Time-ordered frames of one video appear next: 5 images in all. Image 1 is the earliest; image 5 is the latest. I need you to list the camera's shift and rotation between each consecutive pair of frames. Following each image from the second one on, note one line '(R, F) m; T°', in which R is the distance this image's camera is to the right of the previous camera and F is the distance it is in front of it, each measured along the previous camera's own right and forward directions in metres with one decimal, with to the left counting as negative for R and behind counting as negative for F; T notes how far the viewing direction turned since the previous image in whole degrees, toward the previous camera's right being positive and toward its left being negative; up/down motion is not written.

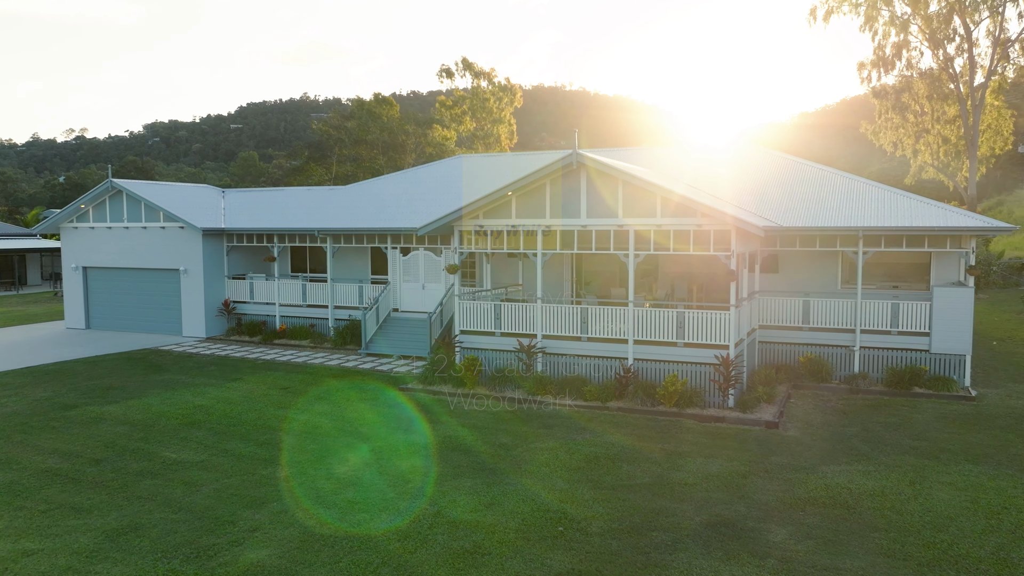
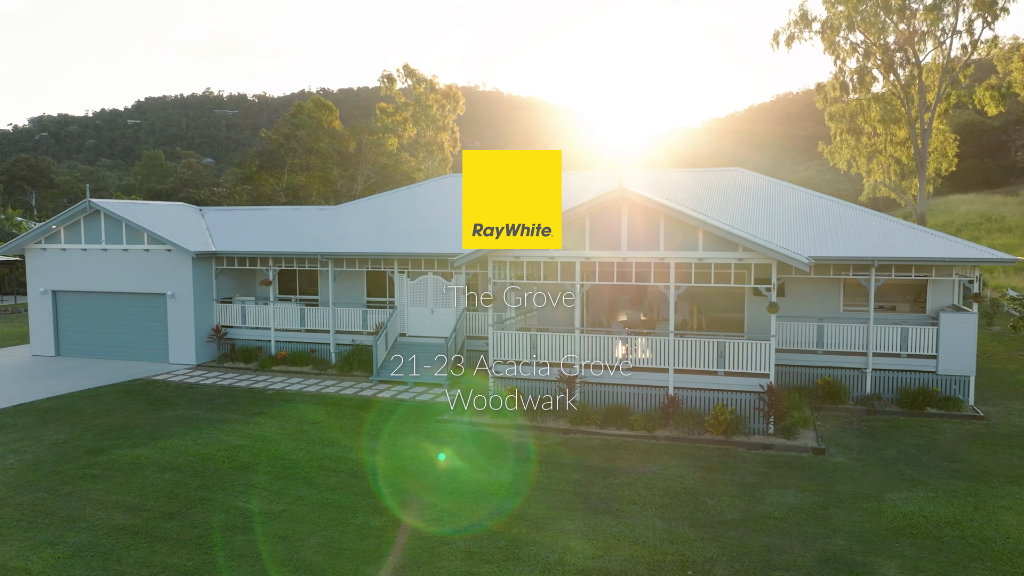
(-2.2, 0.0) m; +6°
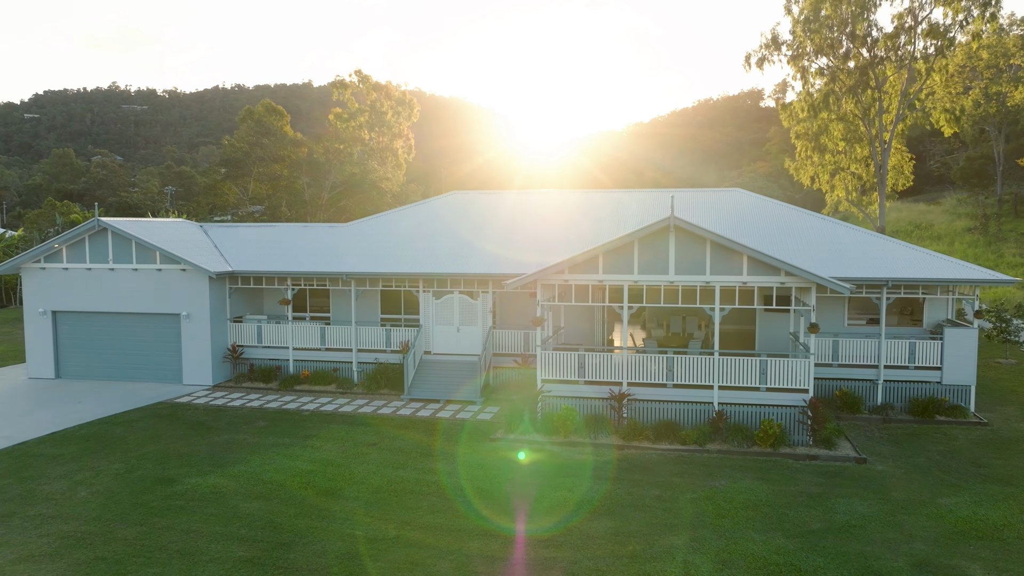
(-2.4, -0.5) m; +6°
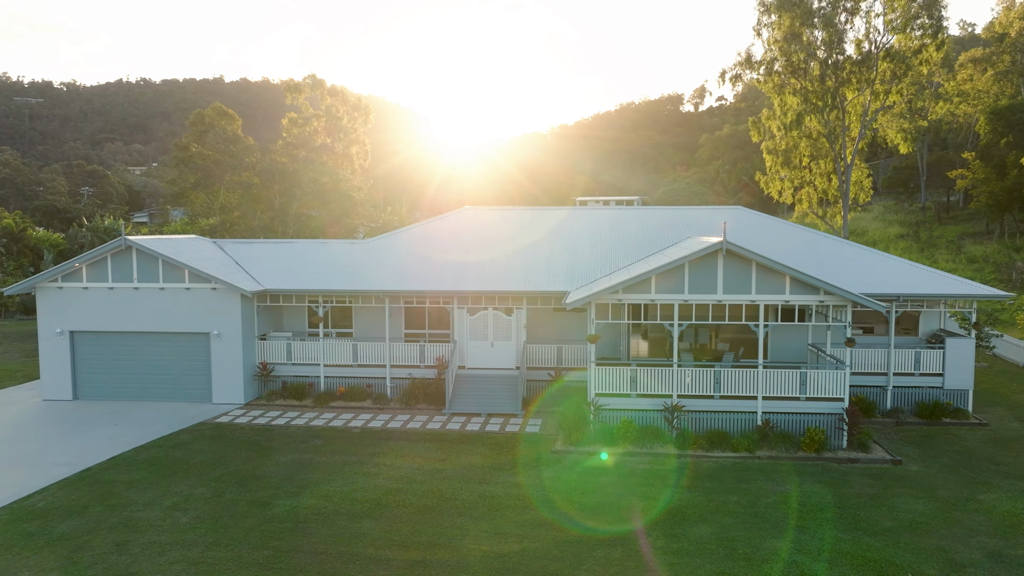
(-2.7, -0.6) m; +6°
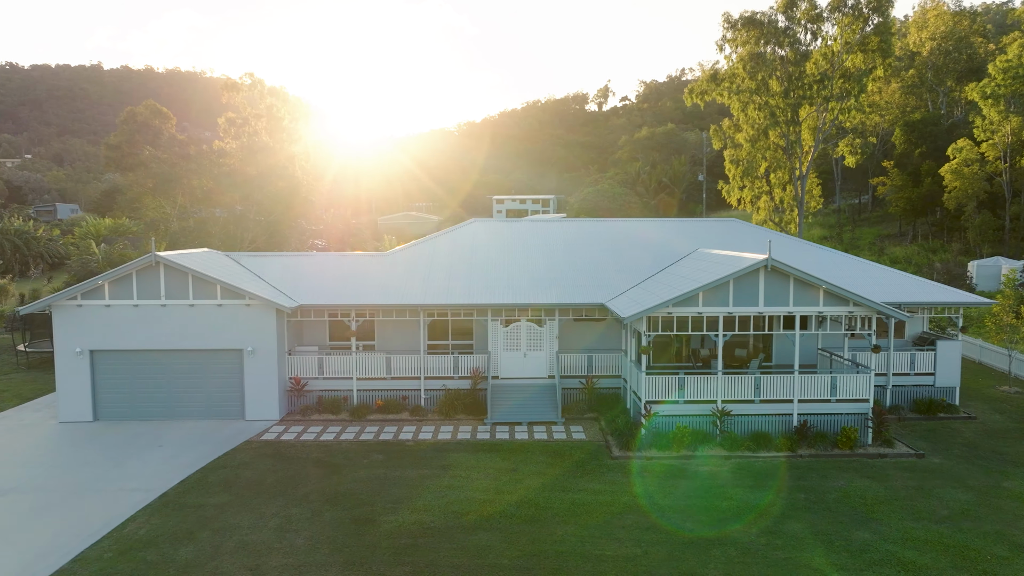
(-3.3, -0.5) m; +7°
